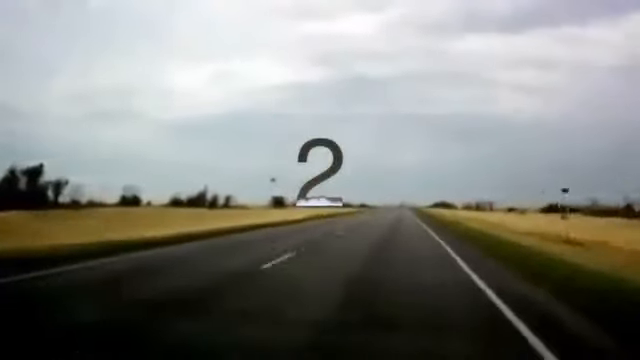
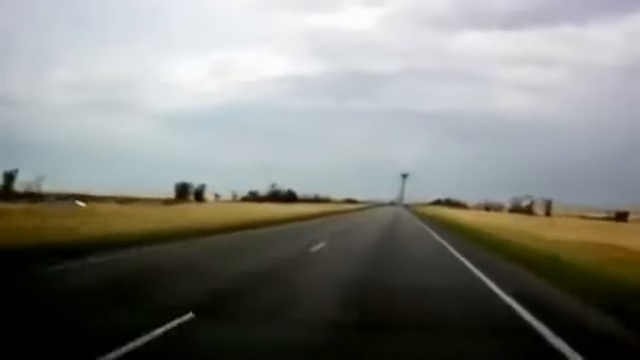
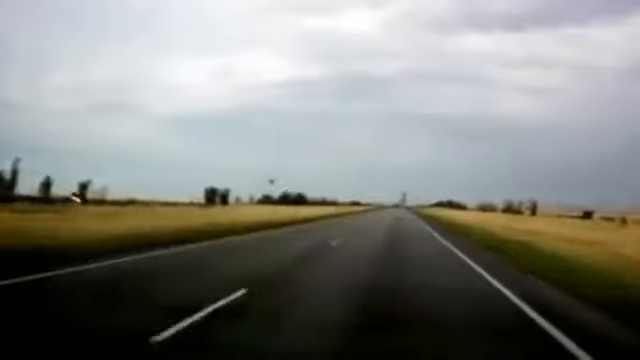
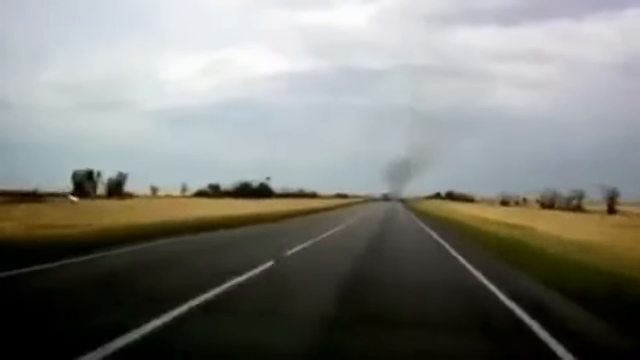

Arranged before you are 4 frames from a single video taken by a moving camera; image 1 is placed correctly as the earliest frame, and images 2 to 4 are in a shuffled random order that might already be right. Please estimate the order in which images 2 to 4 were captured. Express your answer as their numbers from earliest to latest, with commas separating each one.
3, 2, 4
